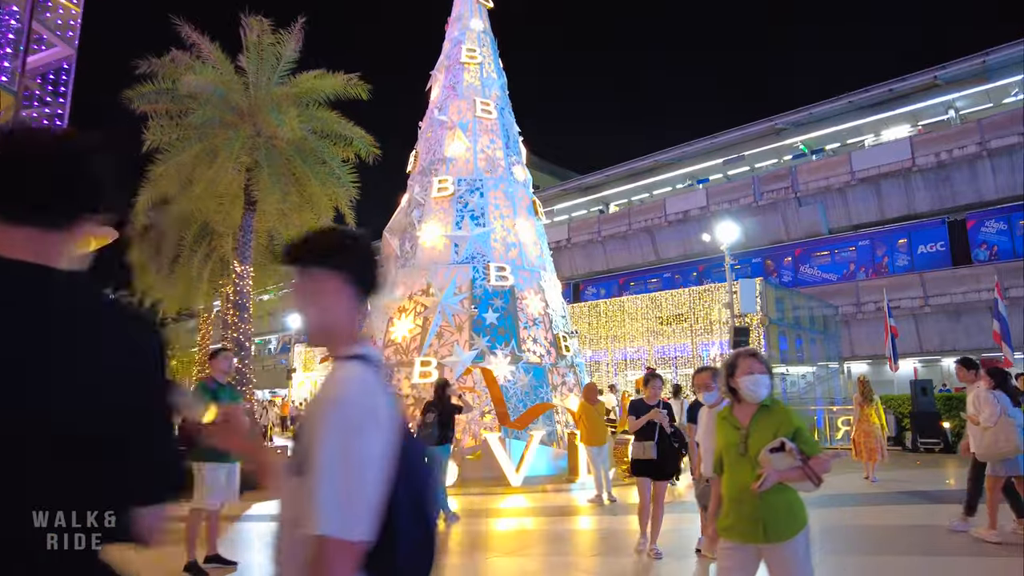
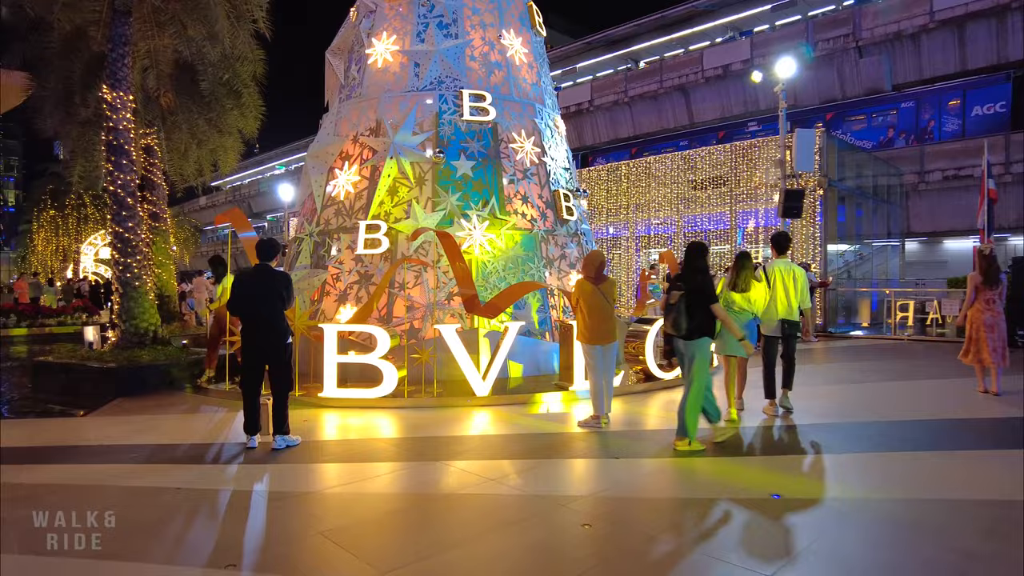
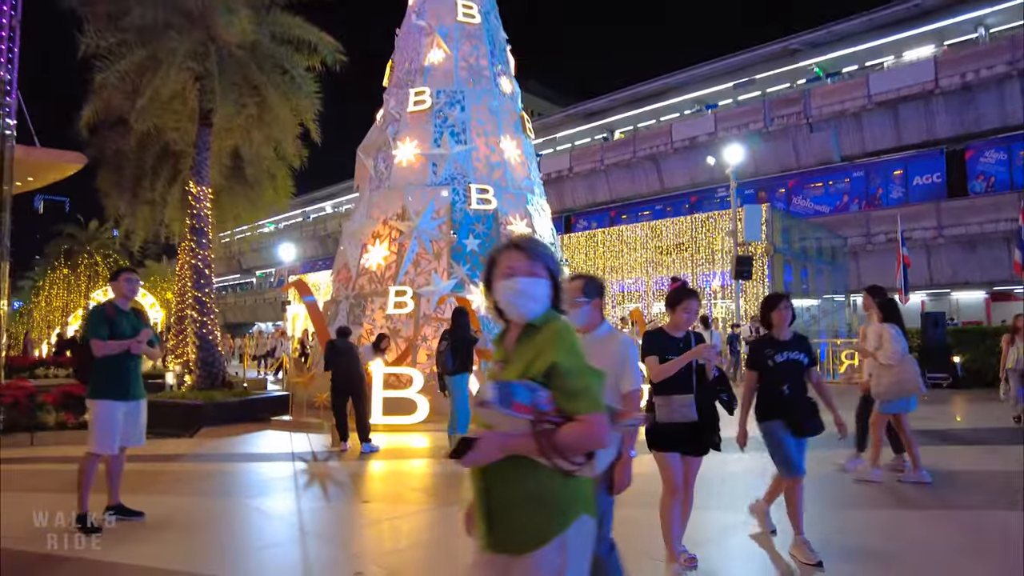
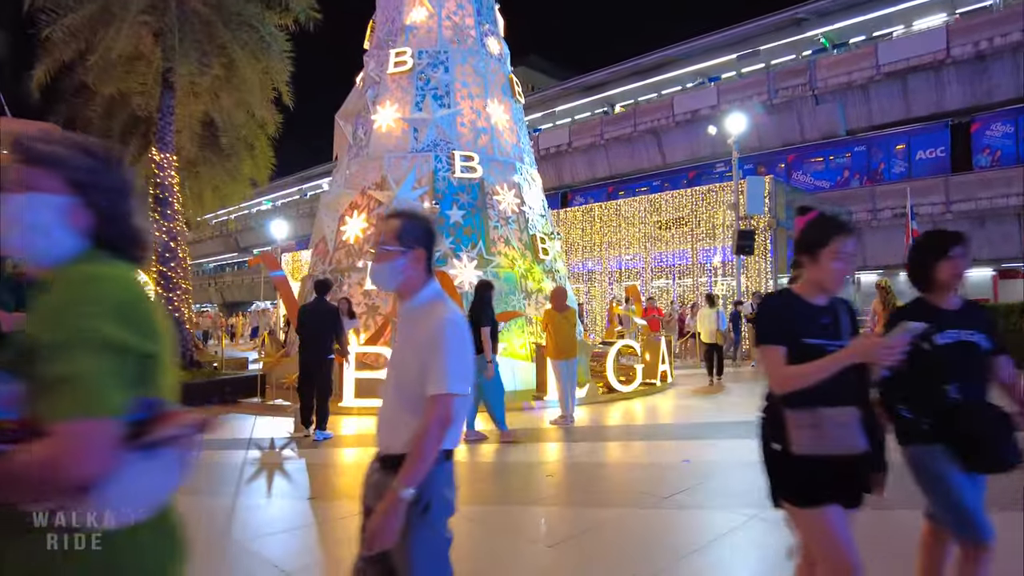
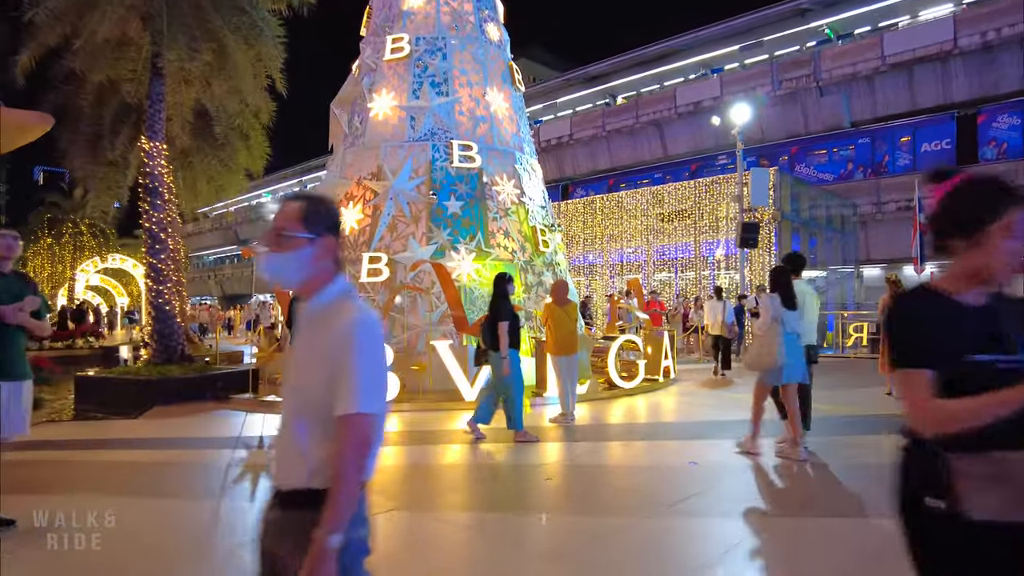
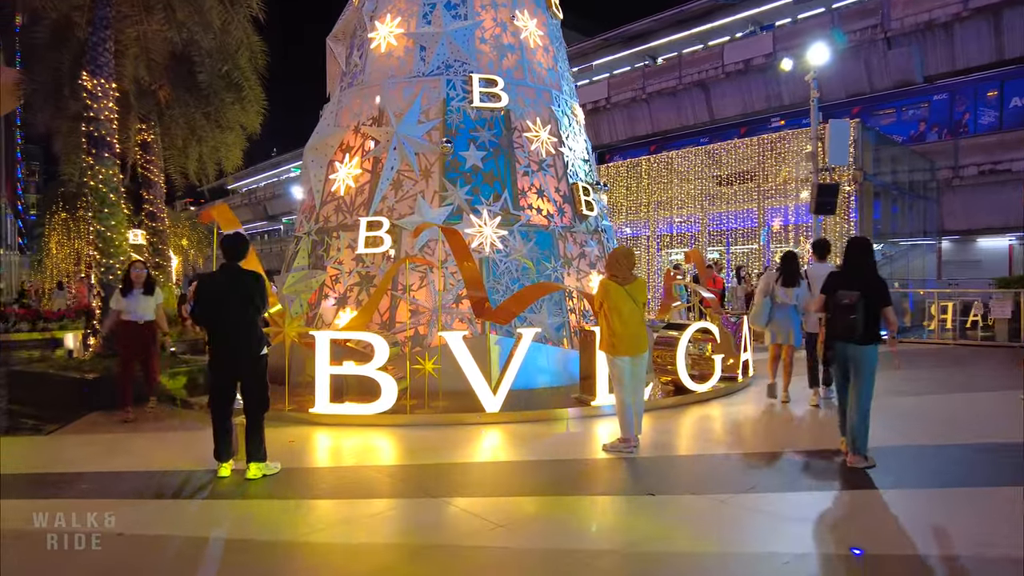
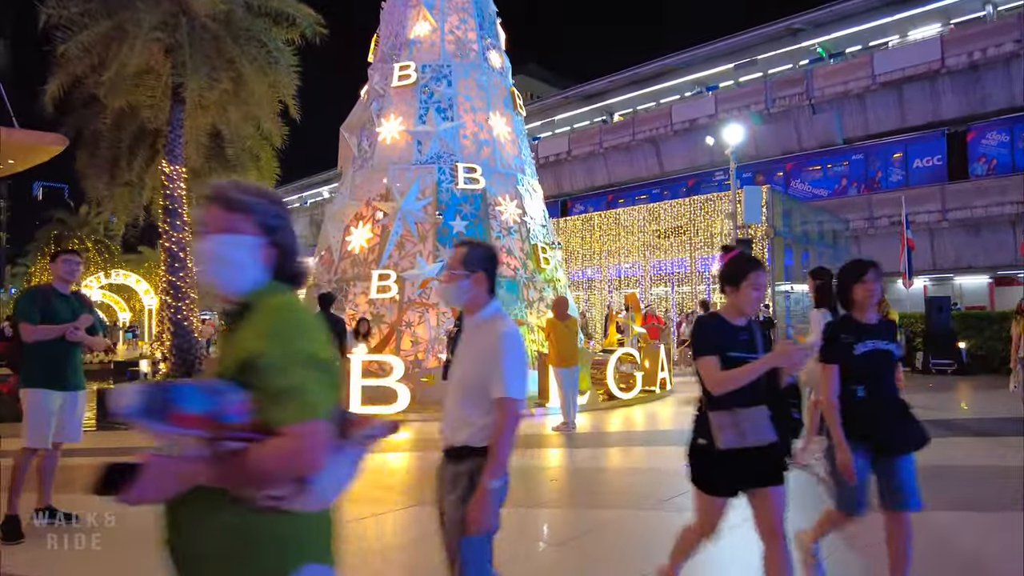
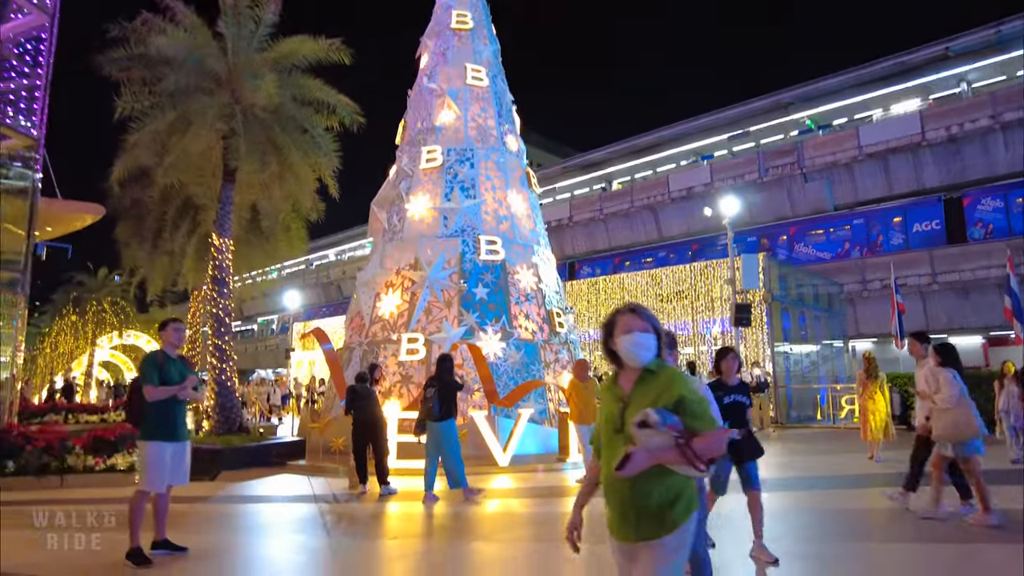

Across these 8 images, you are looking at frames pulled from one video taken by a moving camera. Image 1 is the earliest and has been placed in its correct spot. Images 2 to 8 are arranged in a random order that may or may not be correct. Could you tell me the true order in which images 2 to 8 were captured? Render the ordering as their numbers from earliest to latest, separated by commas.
8, 3, 7, 4, 5, 2, 6
